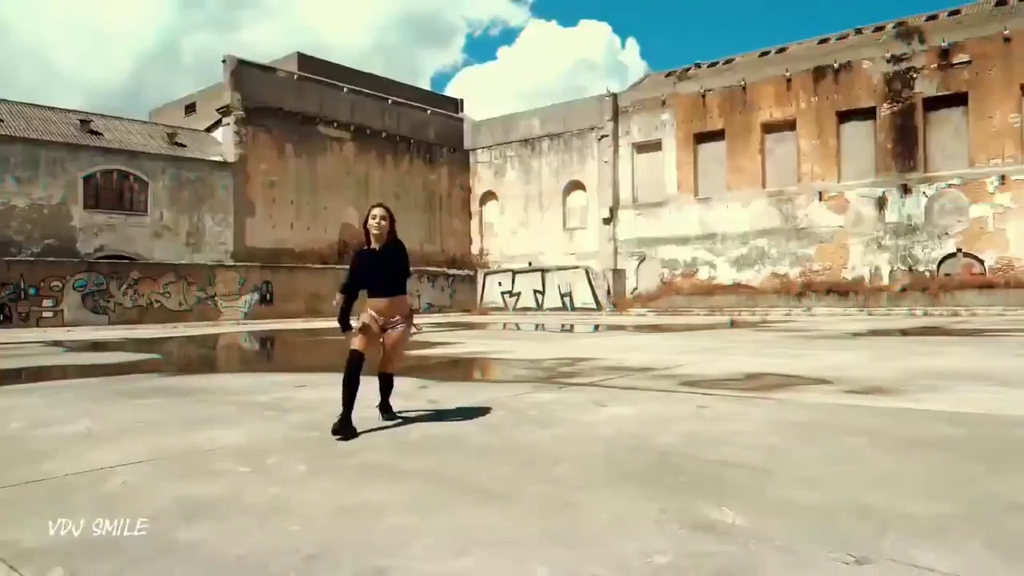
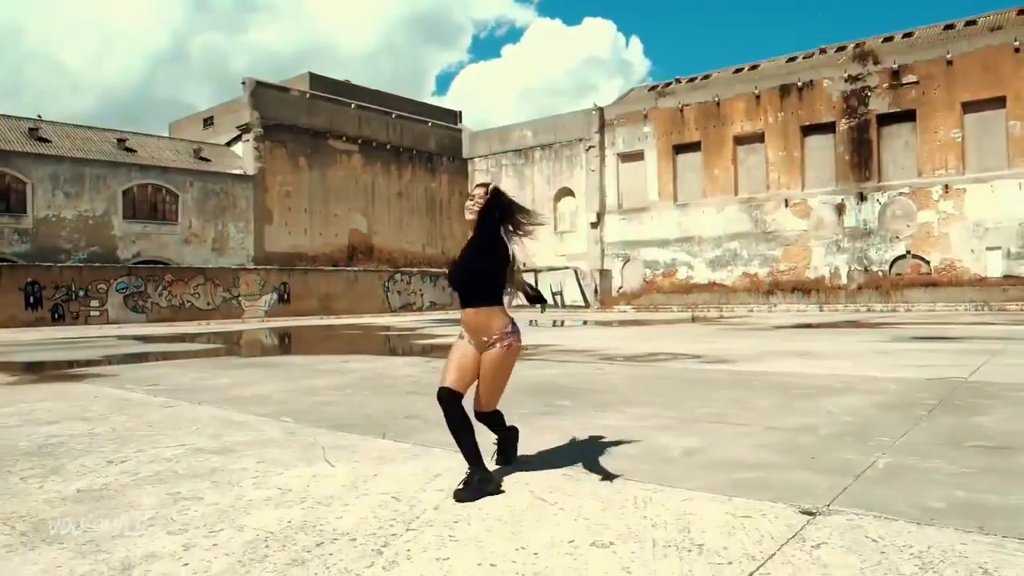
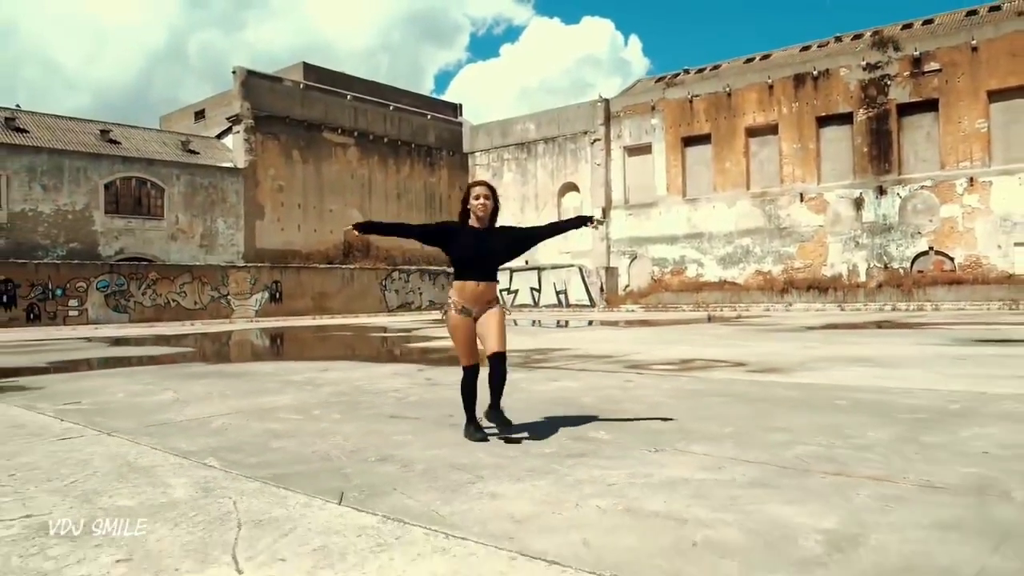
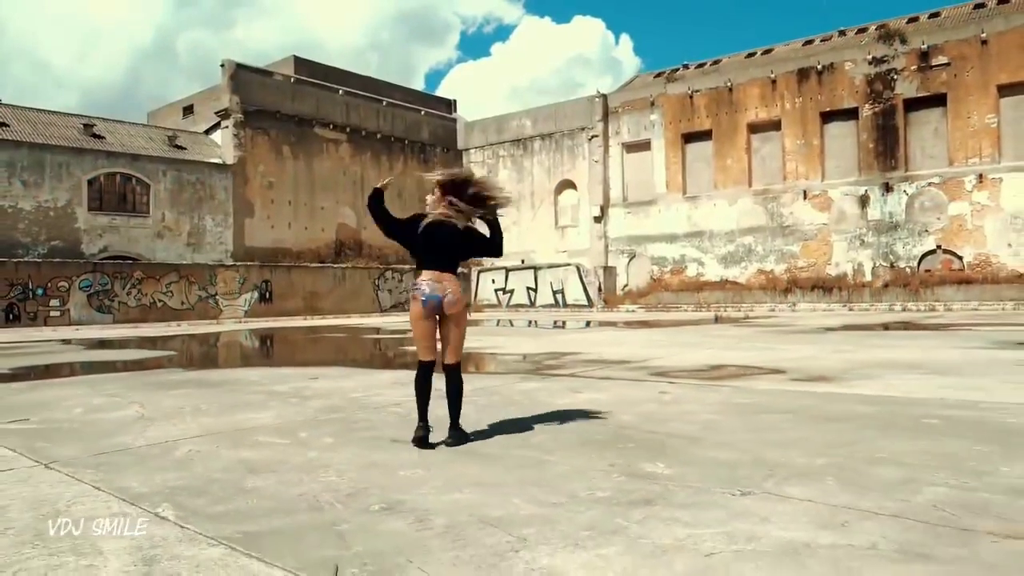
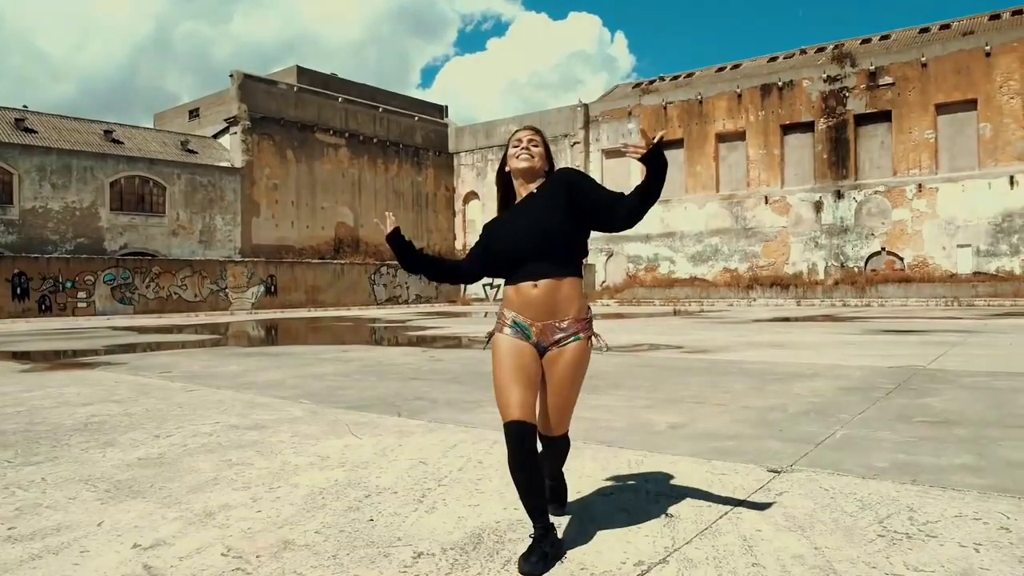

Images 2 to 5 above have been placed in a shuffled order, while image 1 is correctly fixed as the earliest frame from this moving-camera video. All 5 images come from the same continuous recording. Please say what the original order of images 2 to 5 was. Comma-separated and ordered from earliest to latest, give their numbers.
4, 3, 2, 5
